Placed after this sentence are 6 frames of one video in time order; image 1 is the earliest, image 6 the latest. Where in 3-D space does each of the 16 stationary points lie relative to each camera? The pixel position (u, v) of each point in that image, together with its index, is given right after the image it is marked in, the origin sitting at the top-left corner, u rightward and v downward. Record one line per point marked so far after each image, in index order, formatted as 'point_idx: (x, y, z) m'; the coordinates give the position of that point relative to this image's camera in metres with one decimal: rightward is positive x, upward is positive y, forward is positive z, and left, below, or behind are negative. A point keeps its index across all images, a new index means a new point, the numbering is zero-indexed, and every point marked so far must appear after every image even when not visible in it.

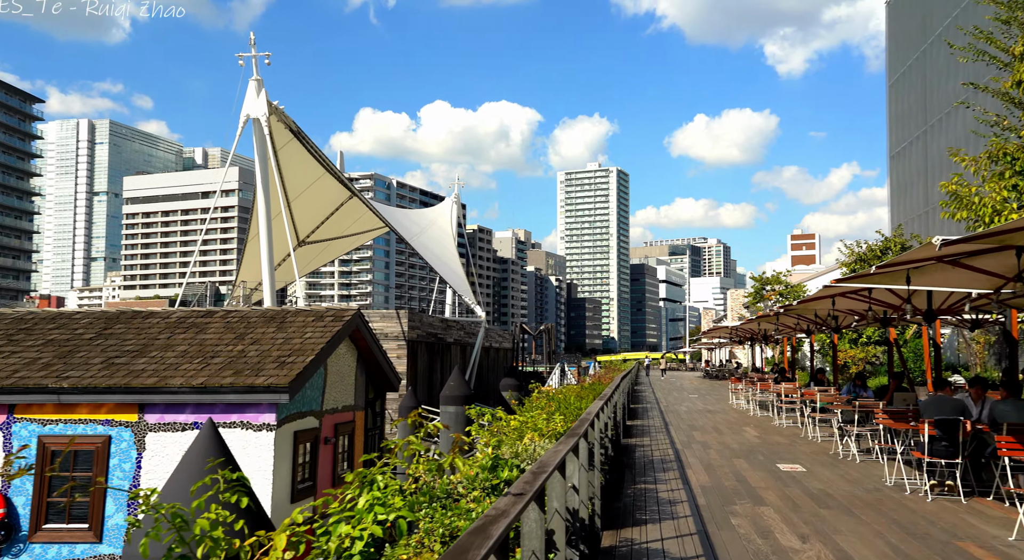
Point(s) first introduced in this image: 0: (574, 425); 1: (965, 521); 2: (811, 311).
0: (+0.4, -1.0, +5.6) m
1: (+4.9, -2.6, +8.1) m
2: (+5.8, -0.6, +14.7) m
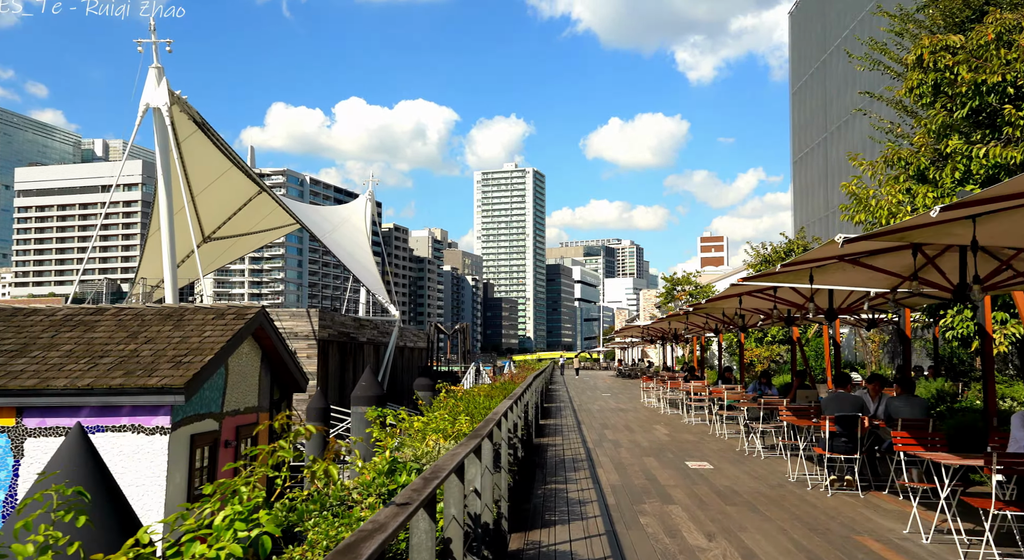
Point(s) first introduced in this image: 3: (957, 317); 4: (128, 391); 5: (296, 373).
0: (-0.2, -1.0, +5.3) m
1: (+3.9, -2.6, +8.4) m
2: (+4.1, -0.6, +14.9) m
3: (+6.7, -0.6, +11.5) m
4: (-4.9, -1.4, +9.8) m
5: (-4.8, -2.0, +16.9) m
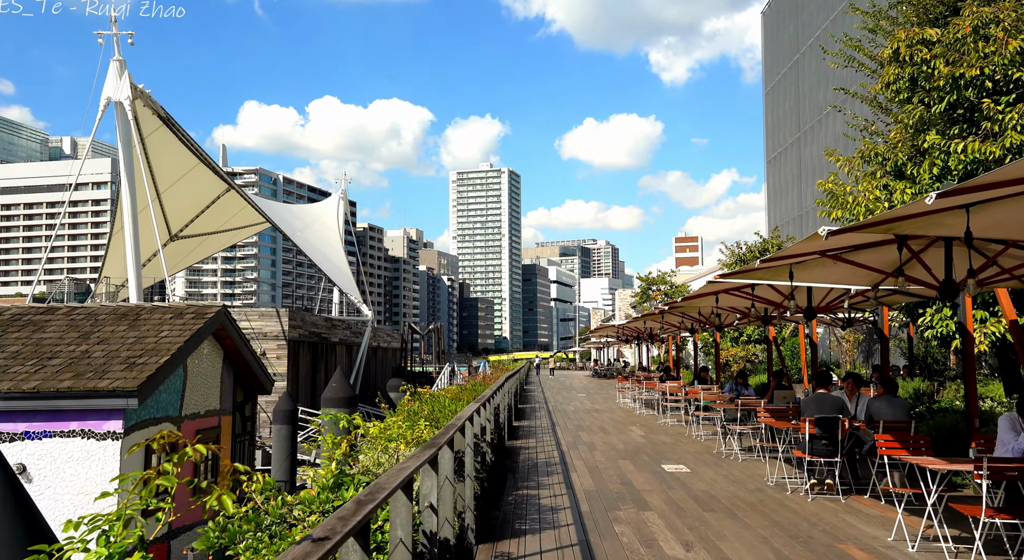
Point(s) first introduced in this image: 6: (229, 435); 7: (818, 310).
0: (-0.5, -1.0, +4.9) m
1: (+3.5, -2.6, +8.0) m
2: (+3.5, -0.6, +14.6) m
3: (+6.3, -0.5, +11.2) m
4: (-5.3, -1.4, +9.2) m
5: (-5.4, -2.0, +16.3) m
6: (-5.8, -3.2, +15.5) m
7: (+4.2, -0.4, +10.3) m
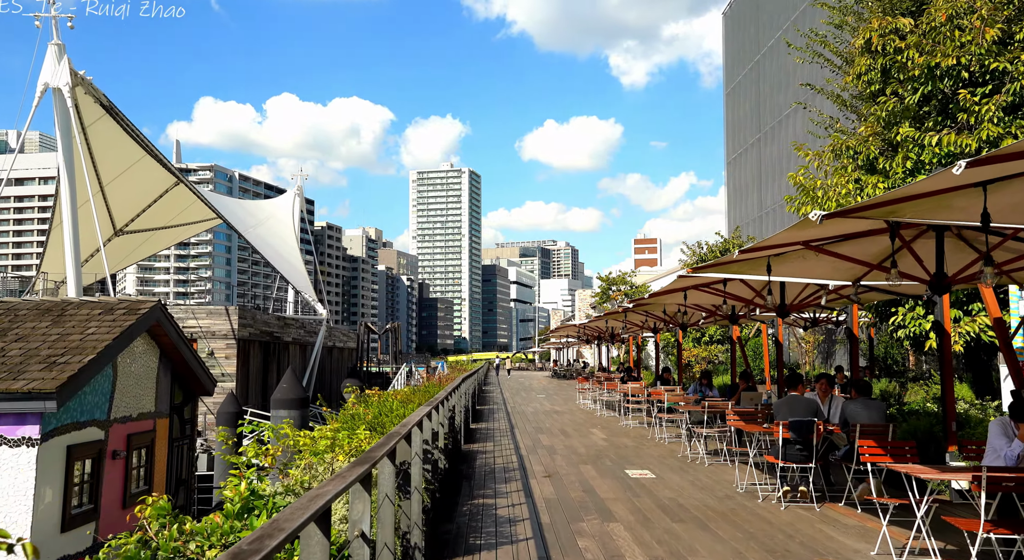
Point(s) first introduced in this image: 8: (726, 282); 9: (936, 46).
0: (-0.7, -0.9, +4.1) m
1: (+3.1, -2.5, +7.5) m
2: (+2.8, -0.5, +14.1) m
3: (+5.7, -0.5, +10.9) m
4: (-5.8, -1.3, +8.2) m
5: (-6.3, -1.9, +15.3) m
6: (-6.6, -3.0, +14.5) m
7: (+3.6, -0.4, +9.8) m
8: (+2.6, 0.0, +9.2) m
9: (+5.8, +3.2, +10.4) m
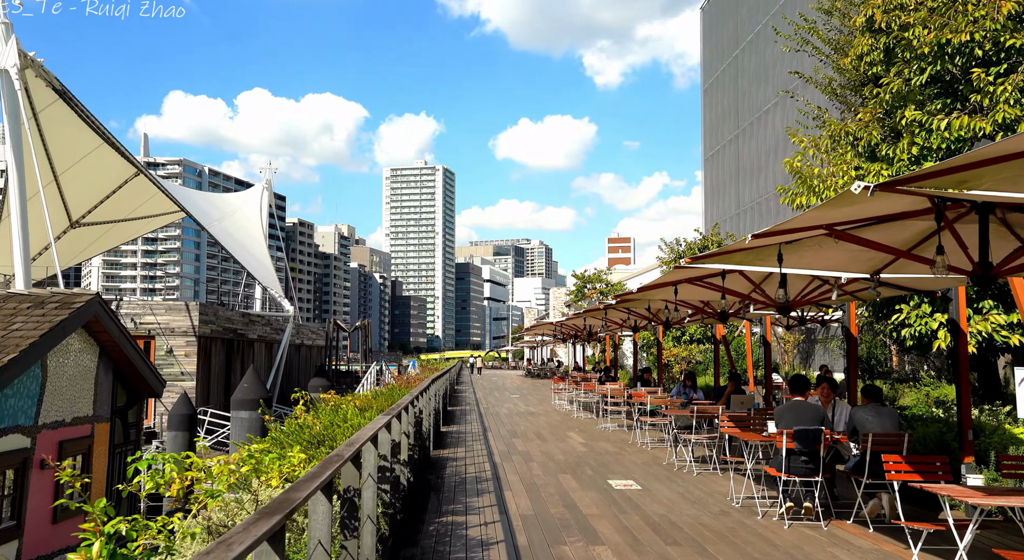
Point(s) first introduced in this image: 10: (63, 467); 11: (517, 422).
0: (-0.9, -0.8, +3.1) m
1: (+2.8, -2.4, +6.6) m
2: (+2.3, -0.4, +13.2) m
3: (+5.3, -0.4, +10.1) m
4: (-6.1, -1.1, +7.0) m
5: (-6.8, -1.7, +14.1) m
6: (-7.1, -2.9, +13.2) m
7: (+3.3, -0.3, +8.9) m
8: (+2.3, +0.1, +8.3) m
9: (+5.5, +3.3, +9.6) m
10: (-6.9, -2.9, +11.6) m
11: (+0.1, -3.6, +19.2) m
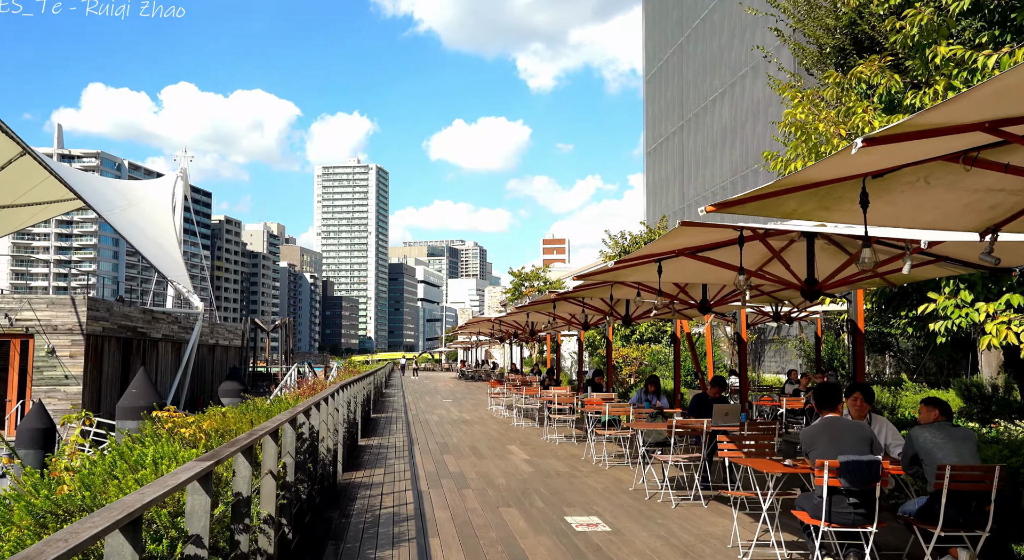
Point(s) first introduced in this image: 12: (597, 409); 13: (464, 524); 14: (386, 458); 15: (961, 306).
0: (-1.0, -0.5, +0.5) m
1: (+2.4, -2.2, +4.4) m
2: (+1.3, -0.2, +10.9) m
3: (+4.6, -0.2, +8.0) m
4: (-6.5, -0.8, +4.0) m
5: (-7.8, -1.4, +11.0) m
6: (-8.1, -2.6, +10.1) m
7: (+2.7, 0.0, +6.7) m
8: (+1.8, +0.3, +5.9) m
9: (+4.9, +3.5, +7.6) m
10: (-7.7, -2.5, +8.4) m
11: (-1.4, -3.4, +16.7) m
12: (+1.4, -2.1, +12.6) m
13: (-0.5, -2.6, +8.0) m
14: (-2.1, -3.0, +12.7) m
15: (+4.7, -0.2, +7.9) m
